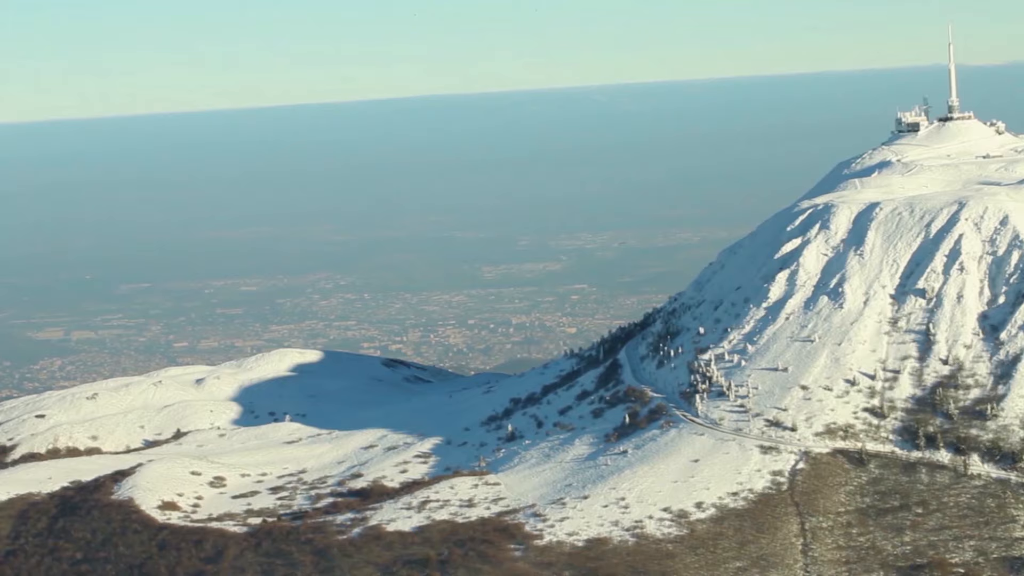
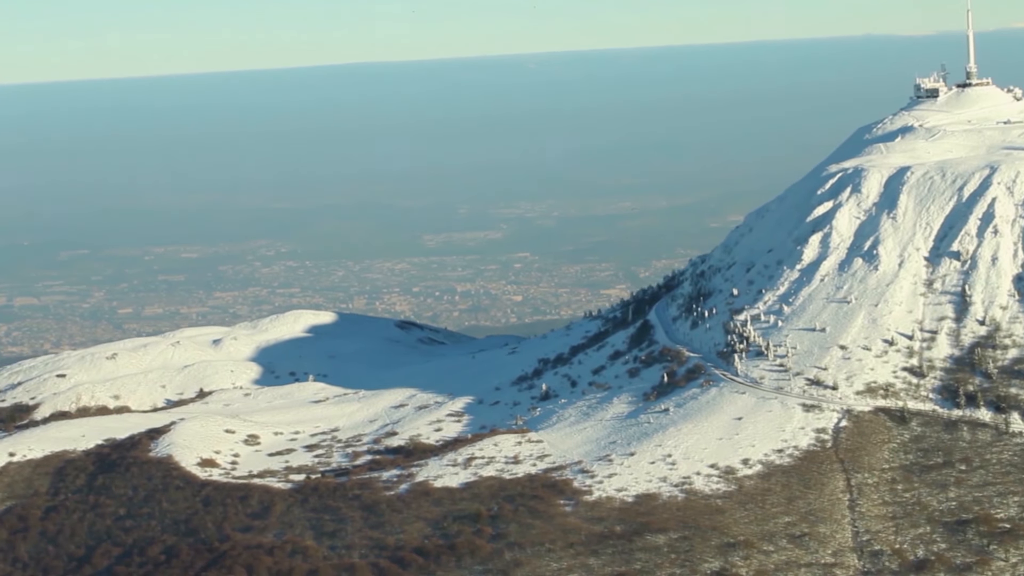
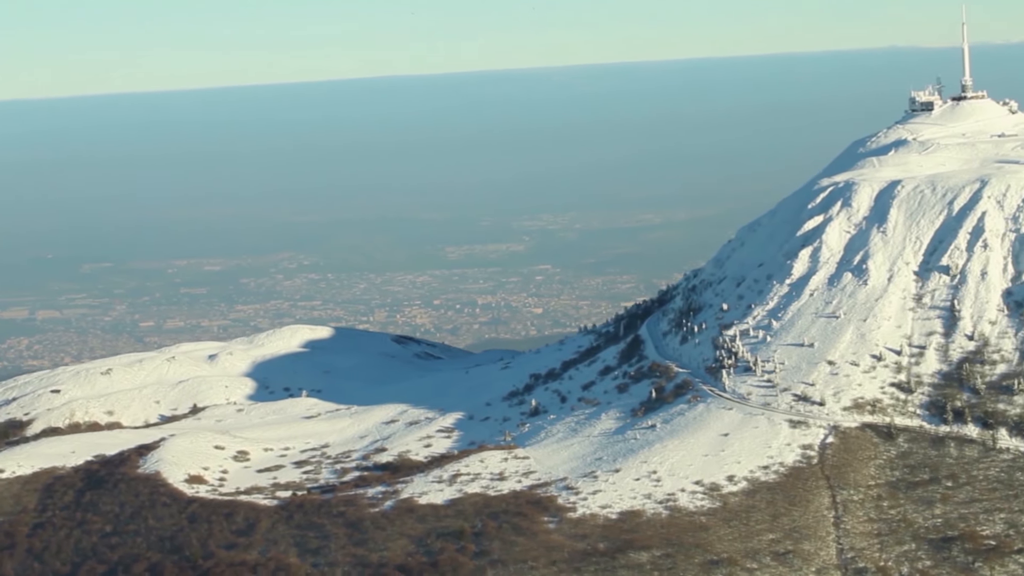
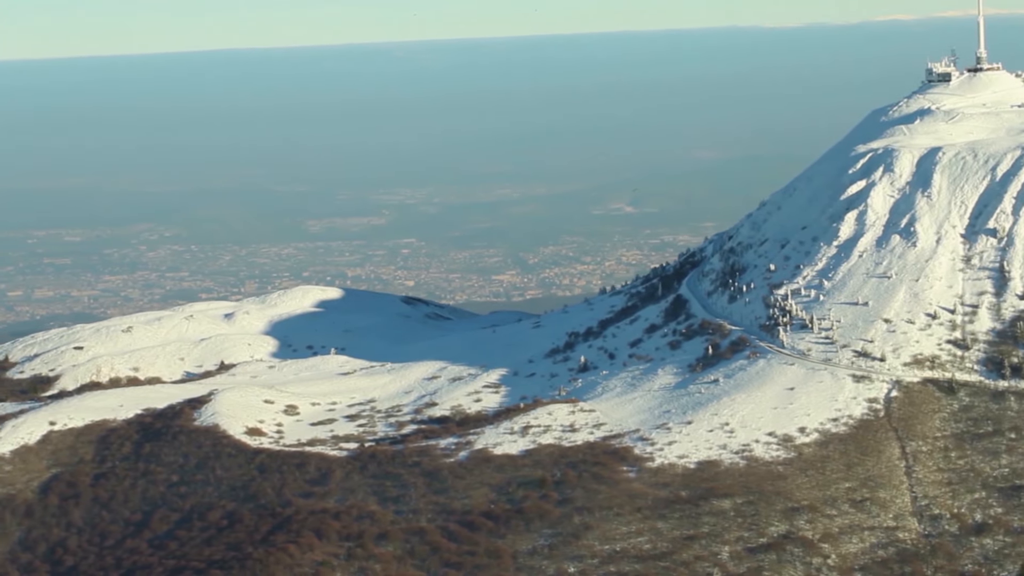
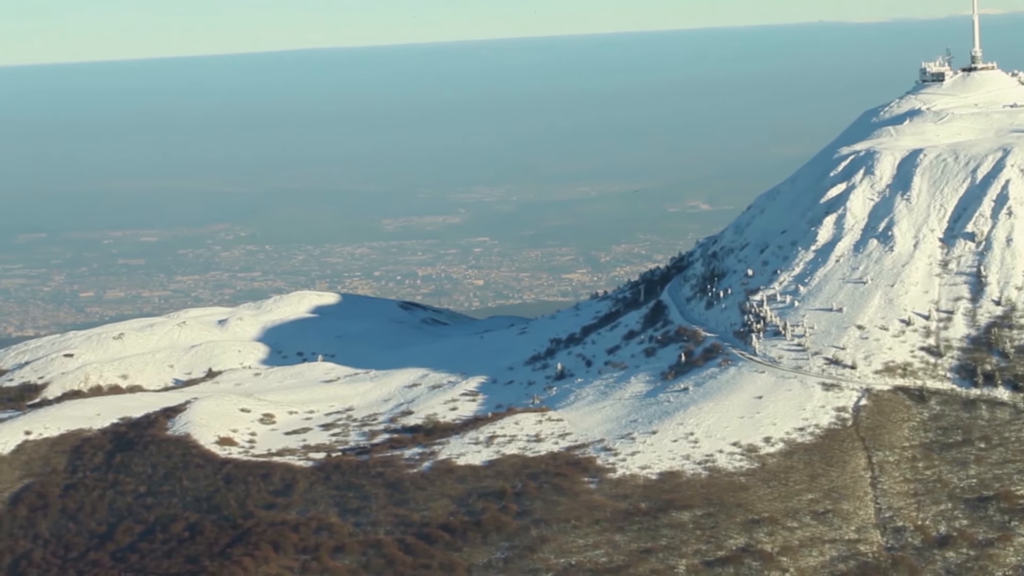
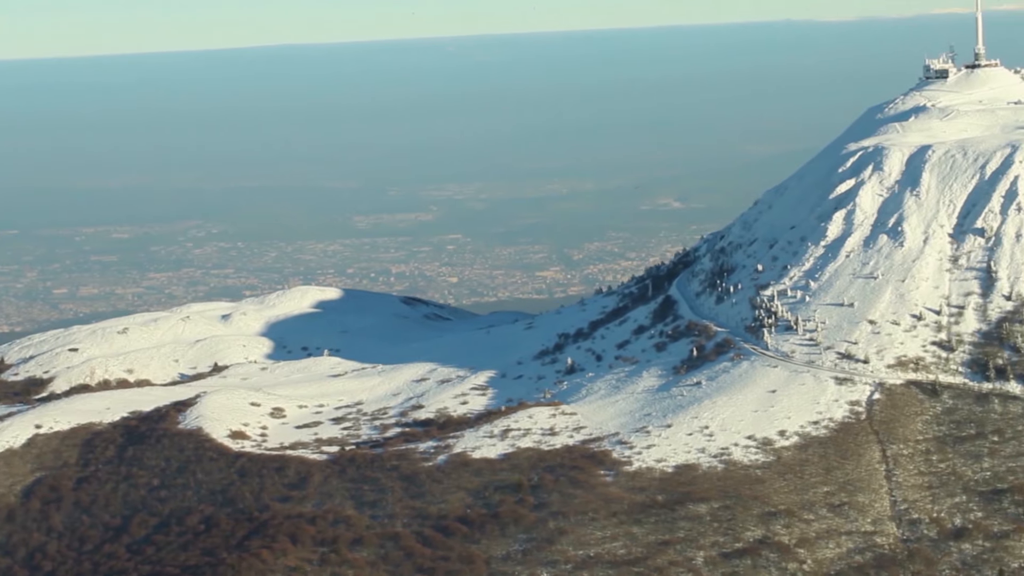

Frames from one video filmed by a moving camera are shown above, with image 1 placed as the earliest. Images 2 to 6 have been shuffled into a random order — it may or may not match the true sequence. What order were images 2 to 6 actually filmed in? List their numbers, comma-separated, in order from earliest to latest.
3, 2, 5, 6, 4
